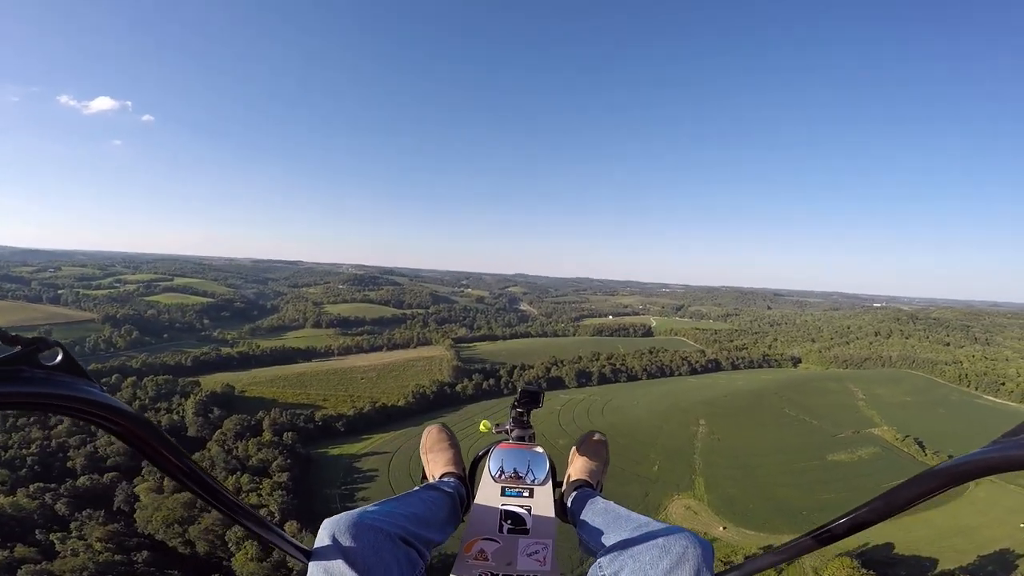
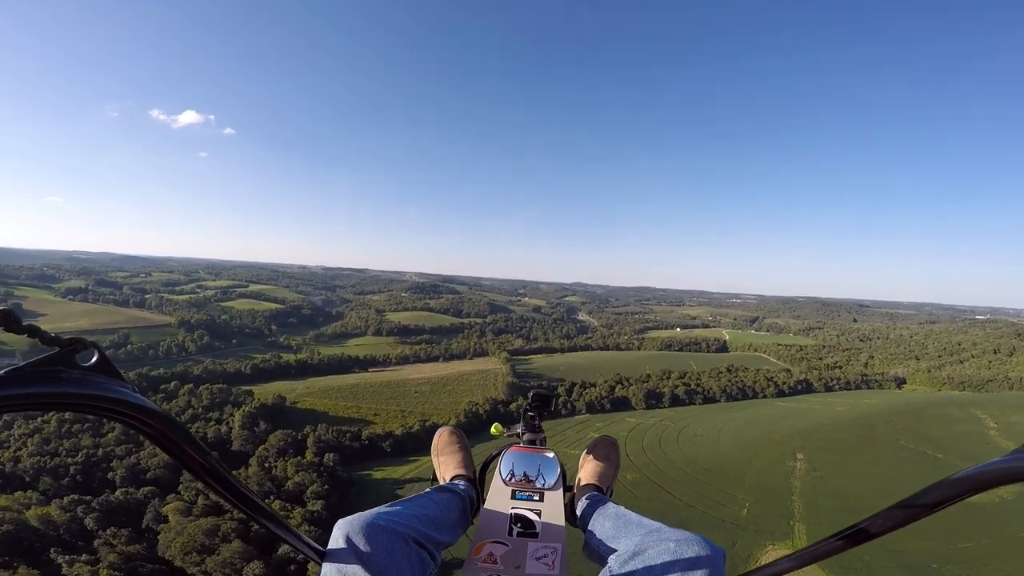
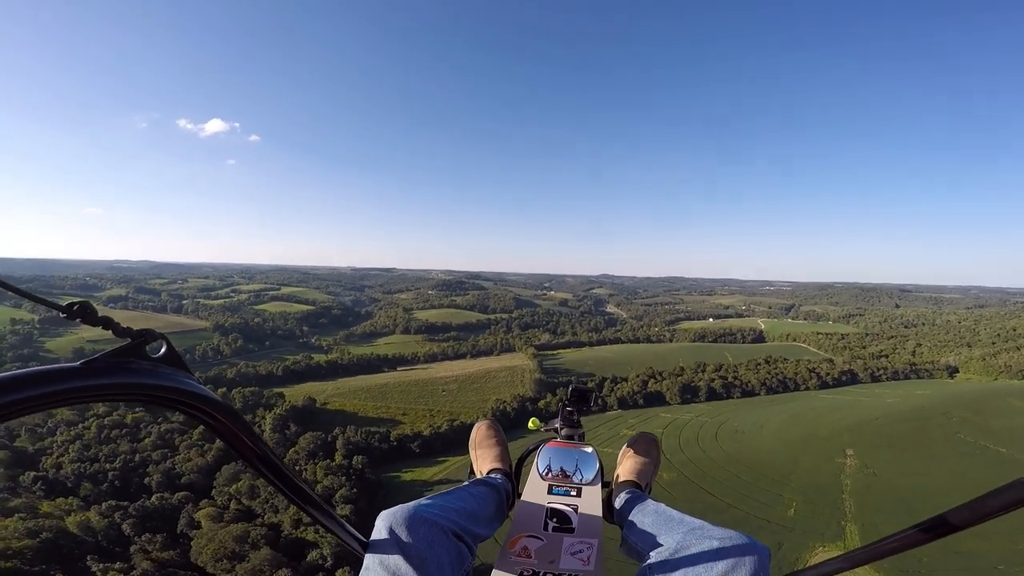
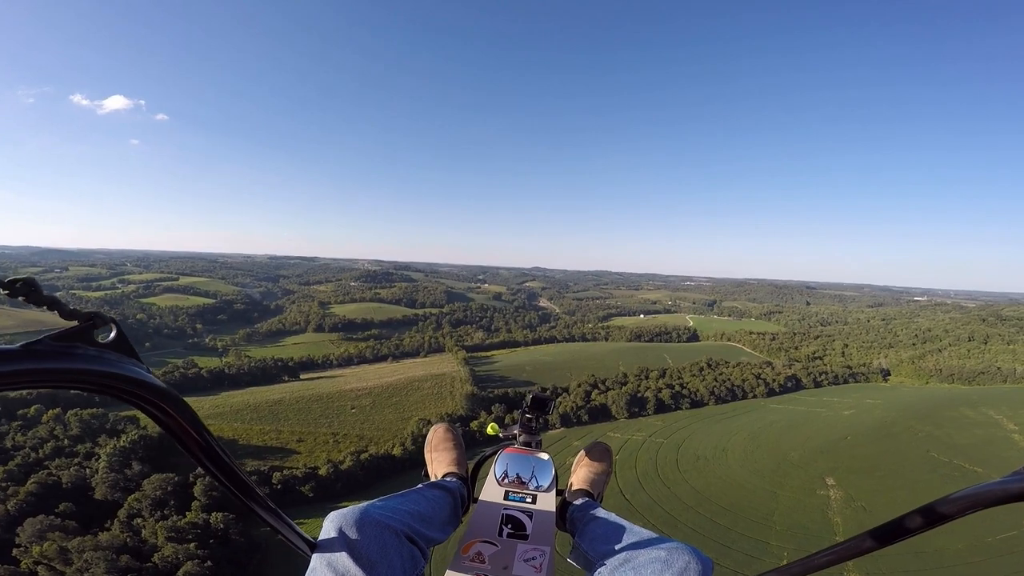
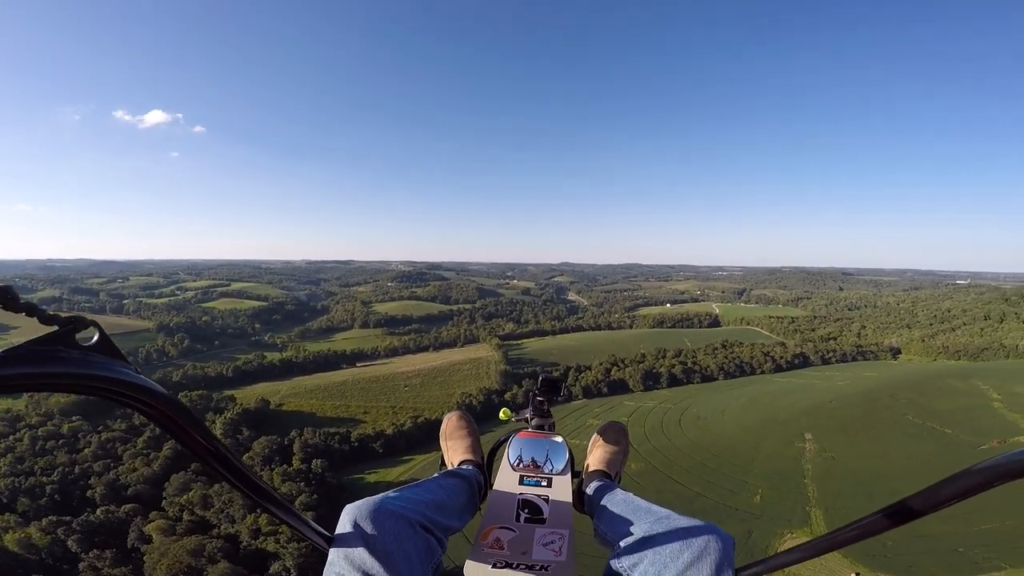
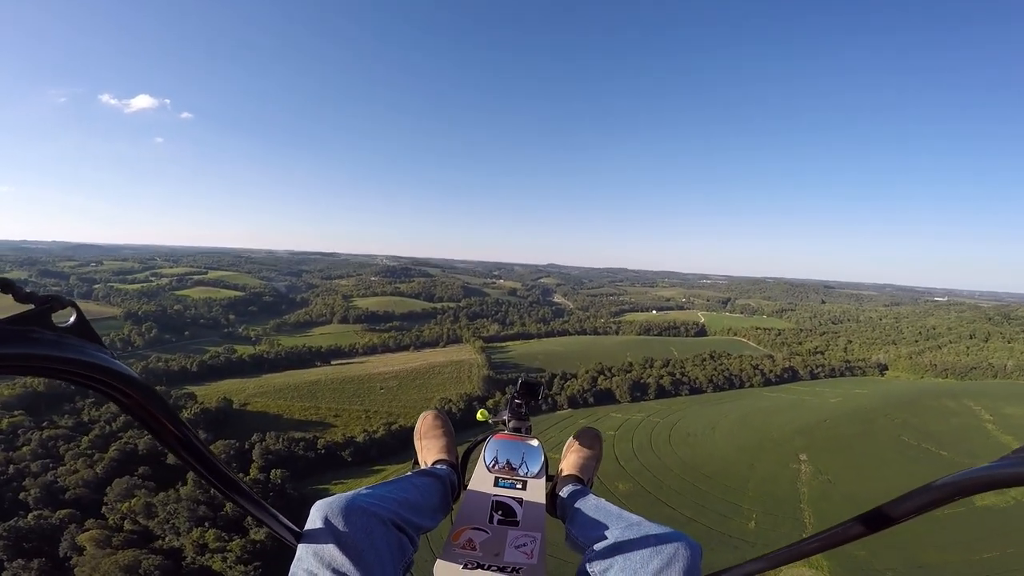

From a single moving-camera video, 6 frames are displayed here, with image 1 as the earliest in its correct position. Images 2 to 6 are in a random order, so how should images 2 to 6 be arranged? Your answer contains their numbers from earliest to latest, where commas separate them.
2, 3, 5, 6, 4
